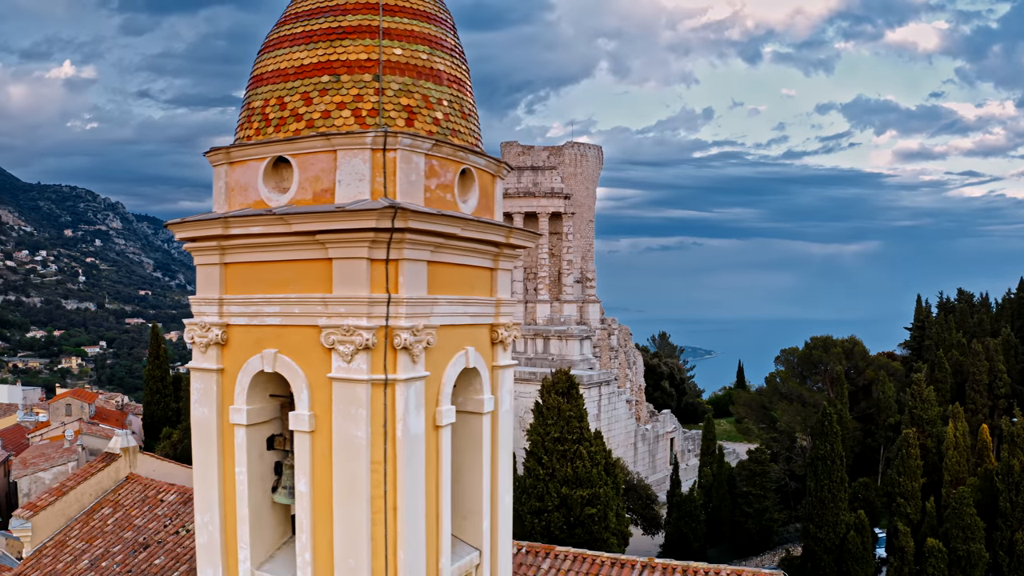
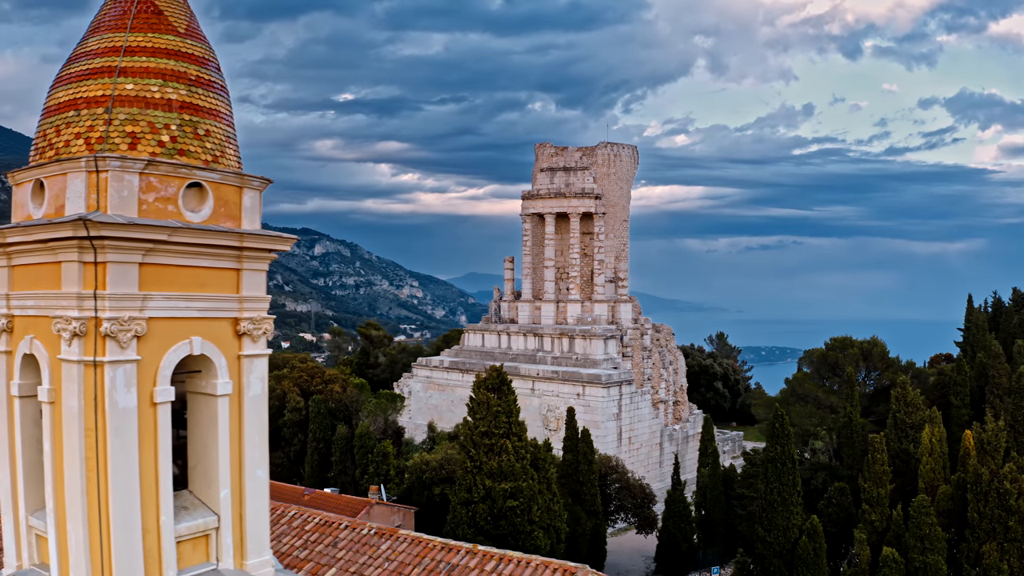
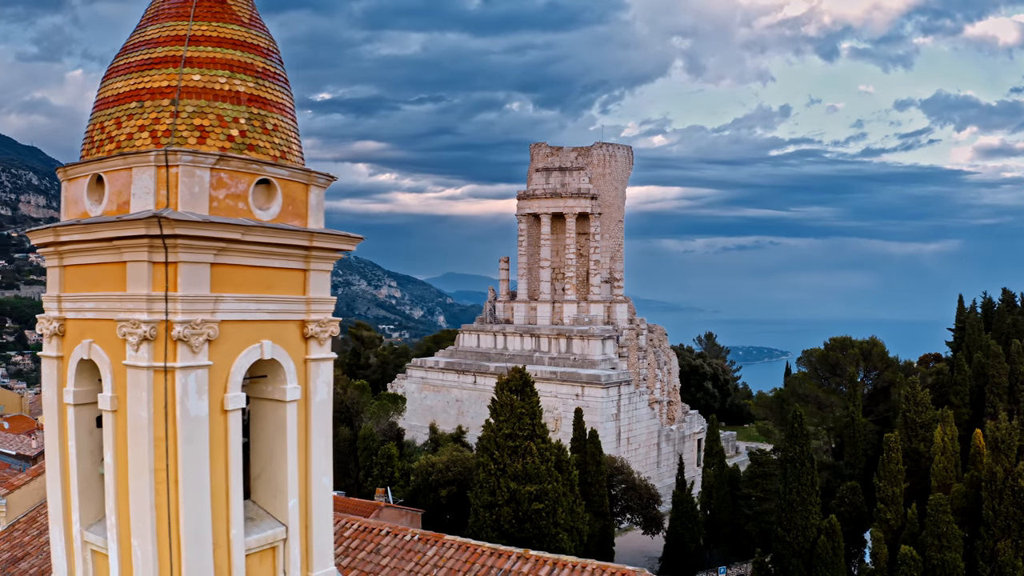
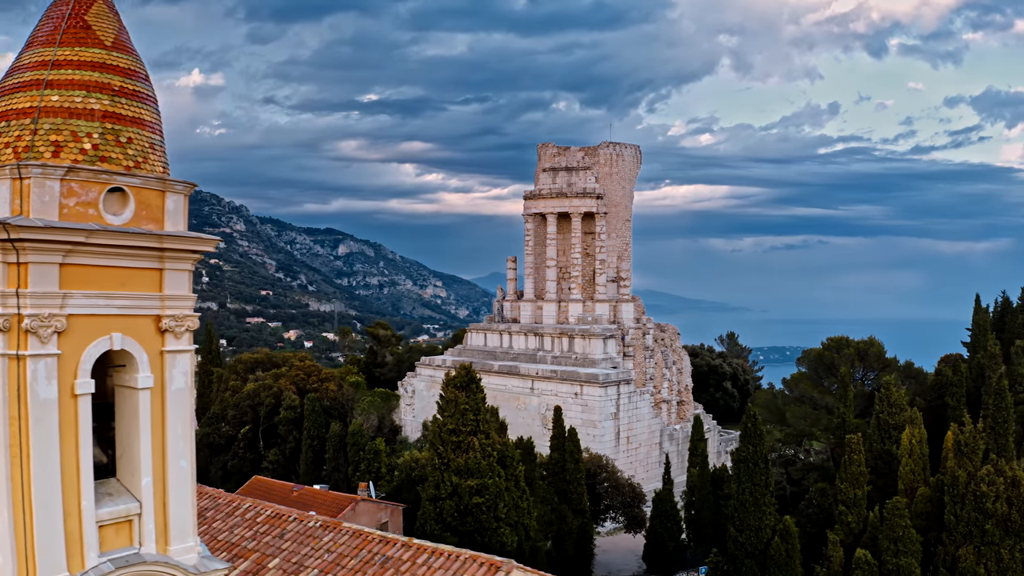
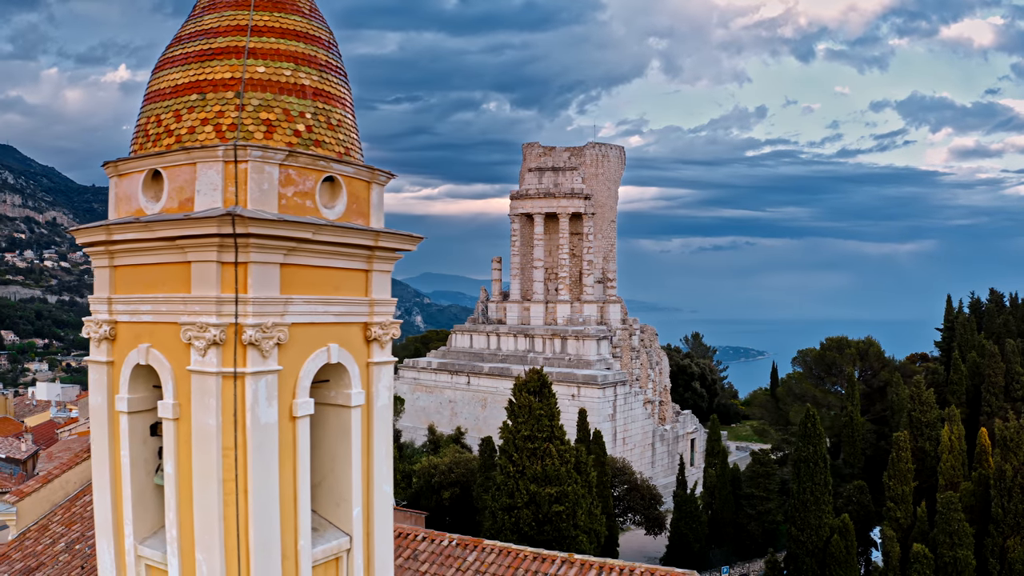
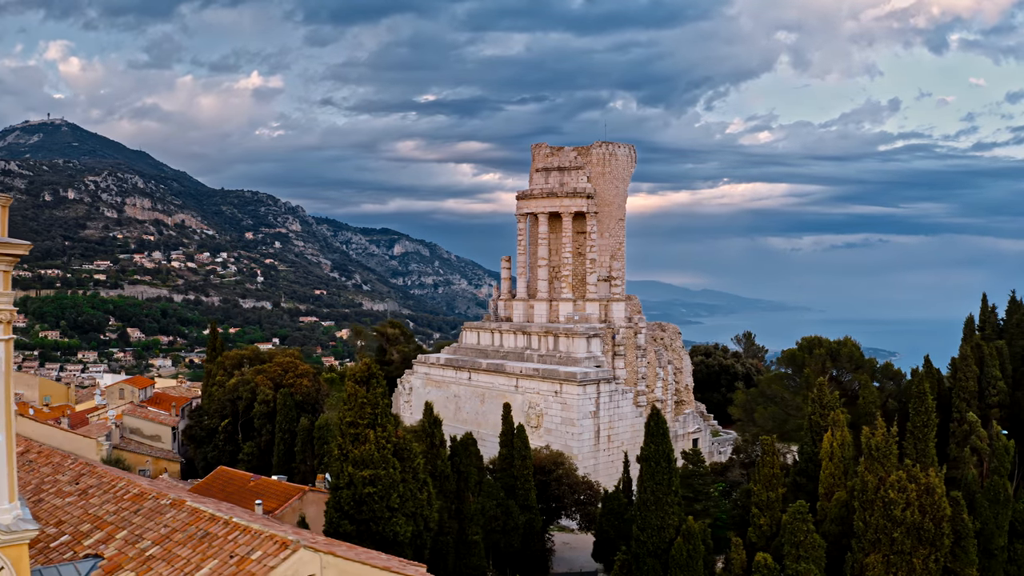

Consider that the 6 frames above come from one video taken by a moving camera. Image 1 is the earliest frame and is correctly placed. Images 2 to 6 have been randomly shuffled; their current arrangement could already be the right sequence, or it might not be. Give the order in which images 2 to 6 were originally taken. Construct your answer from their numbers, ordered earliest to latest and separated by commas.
5, 3, 2, 4, 6
